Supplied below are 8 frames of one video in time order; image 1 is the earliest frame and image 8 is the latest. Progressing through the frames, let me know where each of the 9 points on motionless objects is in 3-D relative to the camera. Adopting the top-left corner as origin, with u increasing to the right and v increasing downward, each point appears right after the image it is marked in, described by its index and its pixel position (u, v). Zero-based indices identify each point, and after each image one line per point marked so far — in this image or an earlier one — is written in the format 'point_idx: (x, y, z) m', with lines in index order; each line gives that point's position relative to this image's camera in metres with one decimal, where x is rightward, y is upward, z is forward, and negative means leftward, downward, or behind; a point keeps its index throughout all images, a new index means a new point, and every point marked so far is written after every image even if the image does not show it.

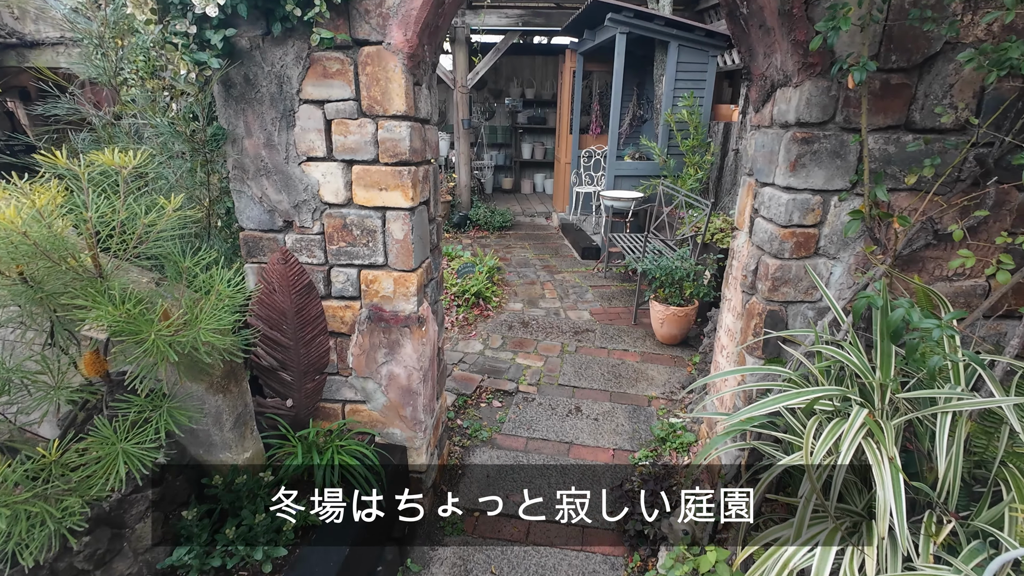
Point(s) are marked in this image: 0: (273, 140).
0: (-1.0, +0.6, +2.0) m
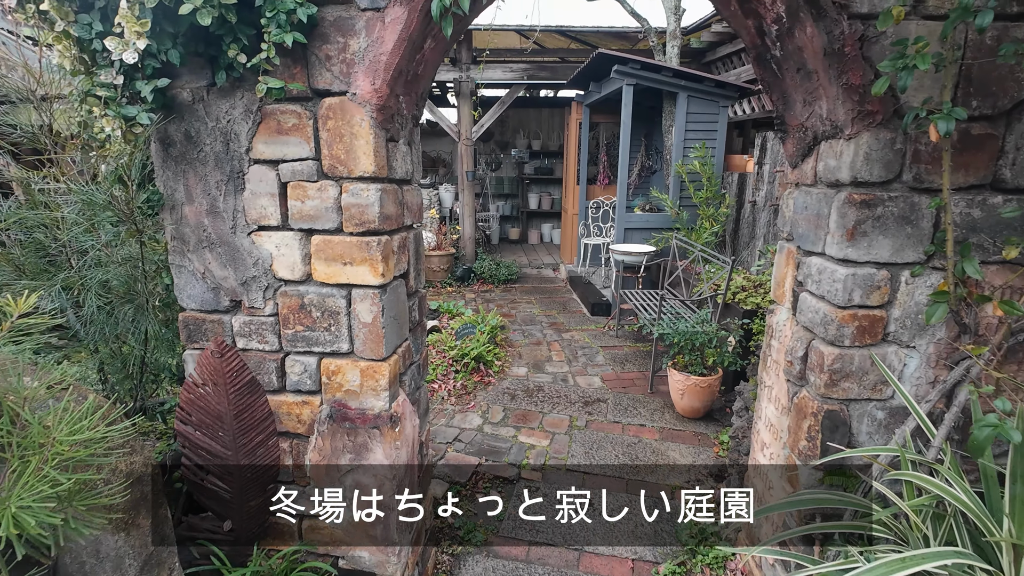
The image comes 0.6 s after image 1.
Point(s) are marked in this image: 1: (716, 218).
0: (-1.0, +0.3, +1.7) m
1: (+2.4, +0.8, +5.7) m
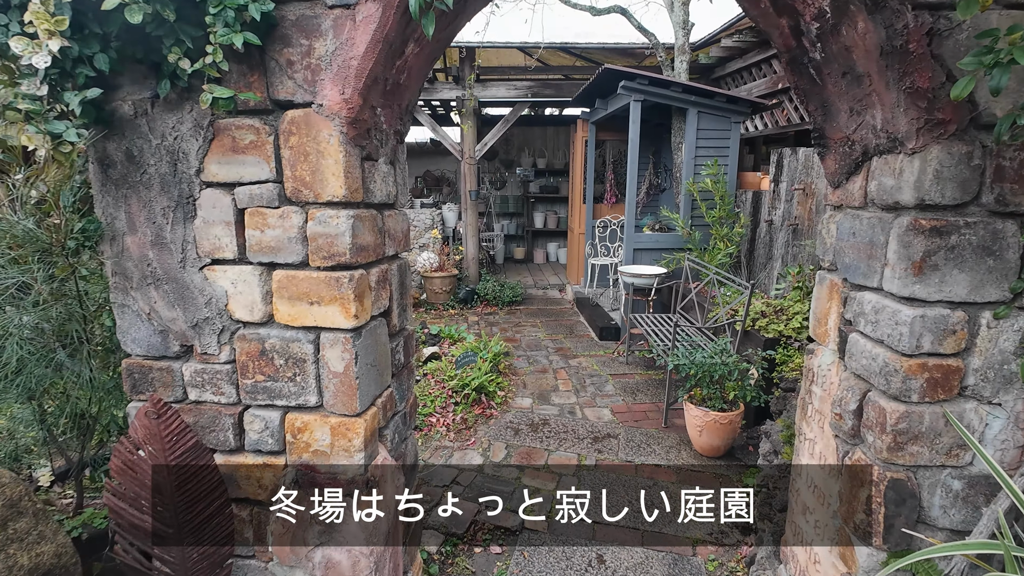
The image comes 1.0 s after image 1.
0: (-1.1, +0.2, +1.5) m
1: (+2.5, +0.6, +5.4) m
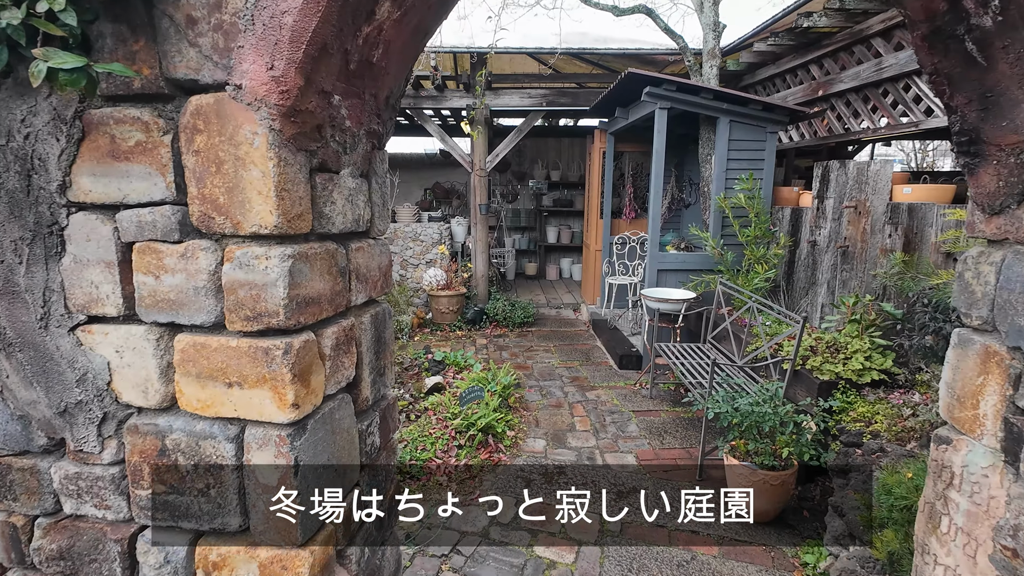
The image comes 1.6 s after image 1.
0: (-1.0, 0.0, +1.0) m
1: (+2.6, +0.3, +4.9) m
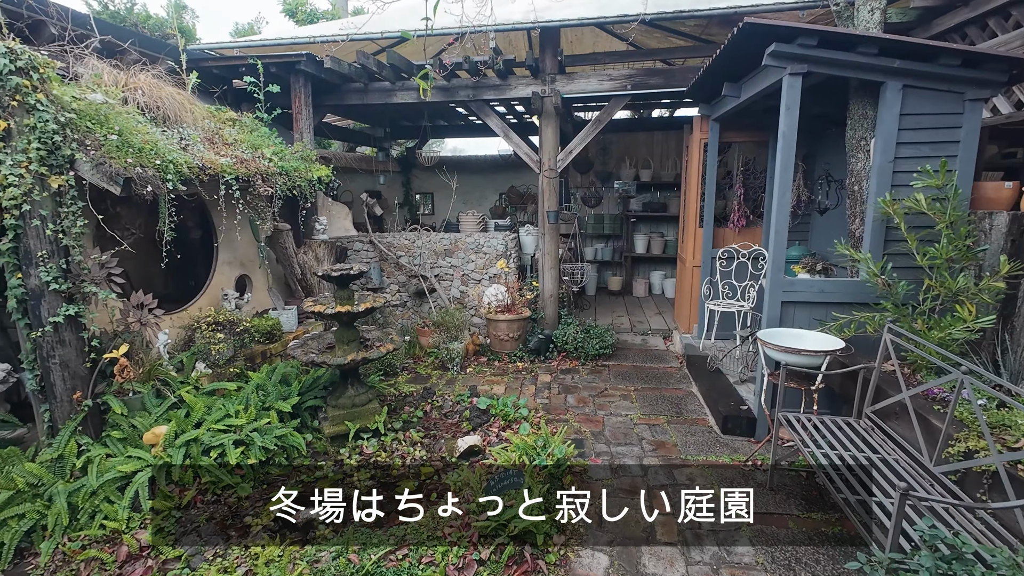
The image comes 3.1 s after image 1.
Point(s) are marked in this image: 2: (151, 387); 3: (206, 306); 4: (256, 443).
0: (-1.3, -0.2, 0.0) m
1: (+3.0, 0.0, +3.2) m
2: (-2.7, -0.7, +3.6) m
3: (-2.9, -0.2, +4.5) m
4: (-1.9, -1.1, +3.5) m
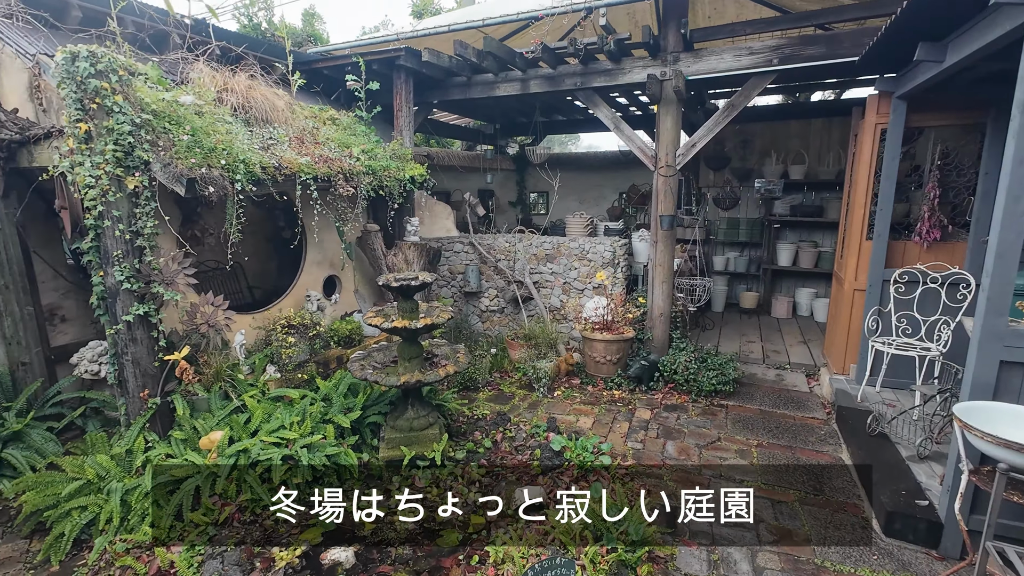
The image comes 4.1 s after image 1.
0: (-1.7, -0.3, -0.3) m
1: (+3.2, -0.4, +1.7) m
2: (-2.2, -0.7, +3.6) m
3: (-2.1, -0.2, +4.5) m
4: (-1.4, -1.2, +3.3) m
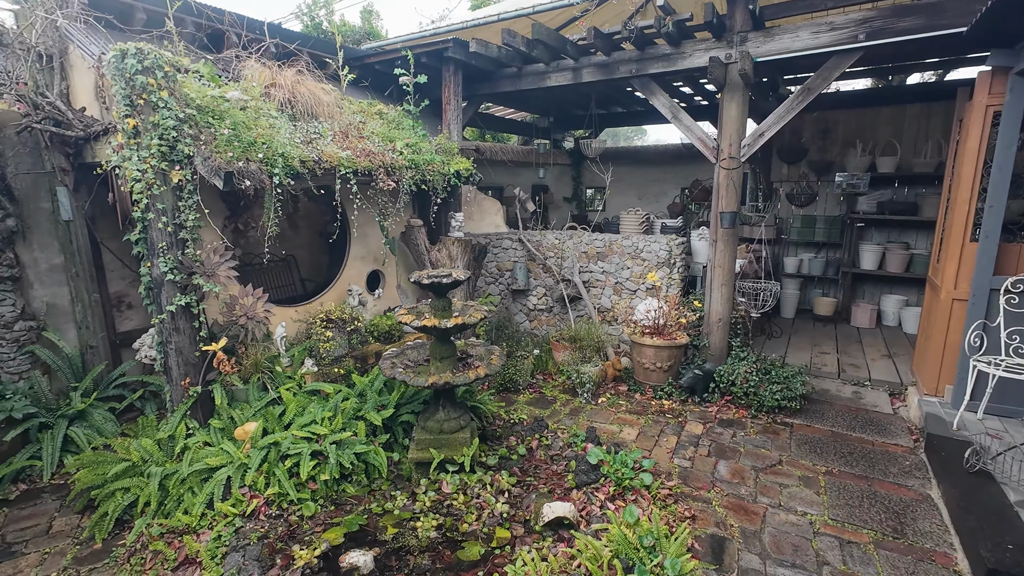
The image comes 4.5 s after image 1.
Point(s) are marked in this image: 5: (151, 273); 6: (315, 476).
0: (-1.9, -0.3, -0.2) m
1: (+3.2, -0.5, +1.1) m
2: (-1.9, -0.7, +3.6) m
3: (-1.7, -0.1, +4.5) m
4: (-1.2, -1.2, +3.3) m
5: (-2.4, +0.1, +3.2) m
6: (-1.3, -1.3, +3.2) m
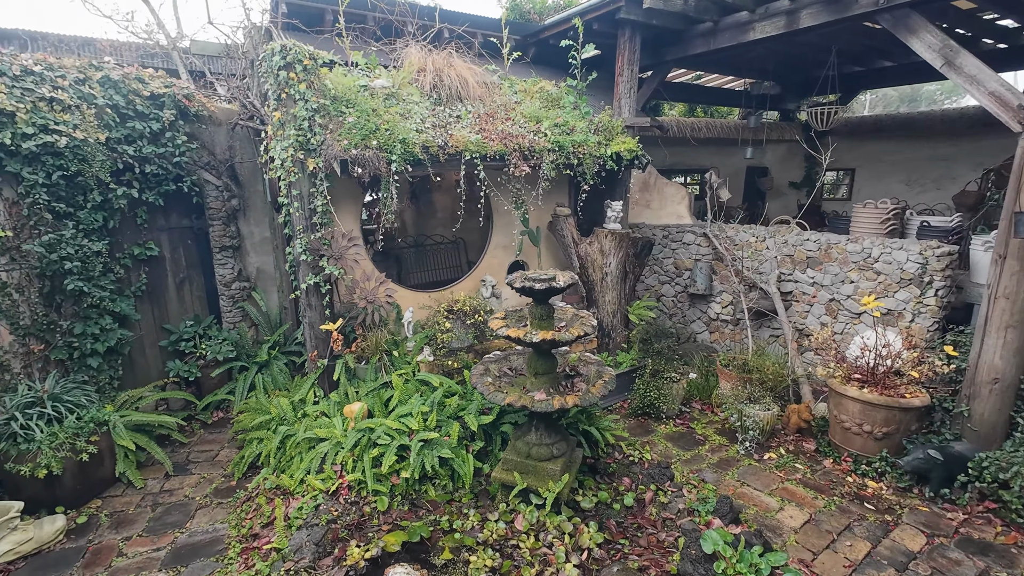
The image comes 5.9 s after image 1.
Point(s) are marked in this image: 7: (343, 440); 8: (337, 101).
0: (-2.7, -0.2, +0.3) m
1: (+2.4, -0.9, -0.8) m
2: (-1.1, -0.6, +3.8) m
3: (-0.4, 0.0, +4.4) m
4: (-0.6, -1.1, +3.2) m
5: (-1.6, +0.3, +3.6) m
6: (-0.8, -1.2, +3.2) m
7: (-1.2, -1.0, +3.3) m
8: (-1.2, +1.3, +3.4) m
